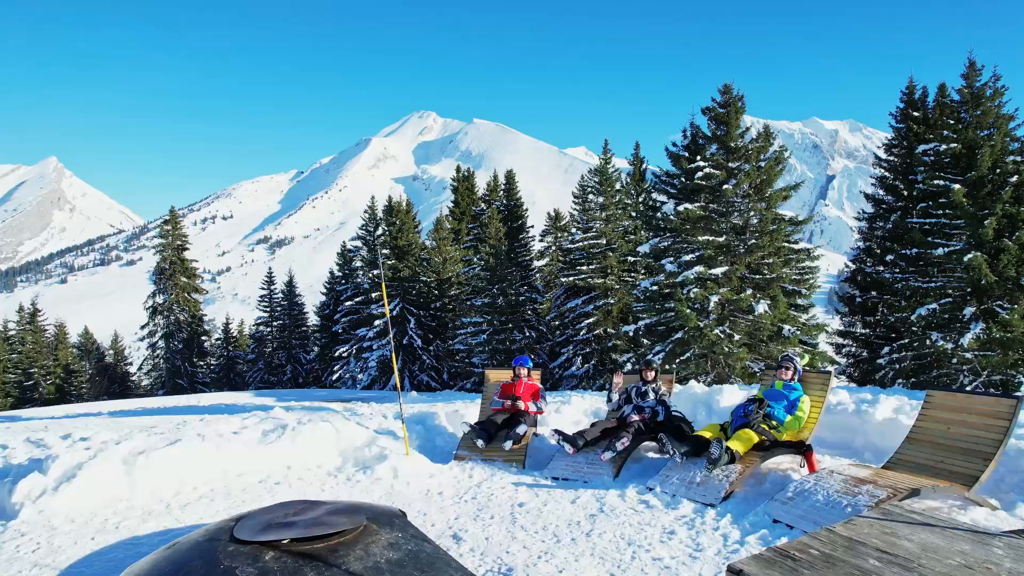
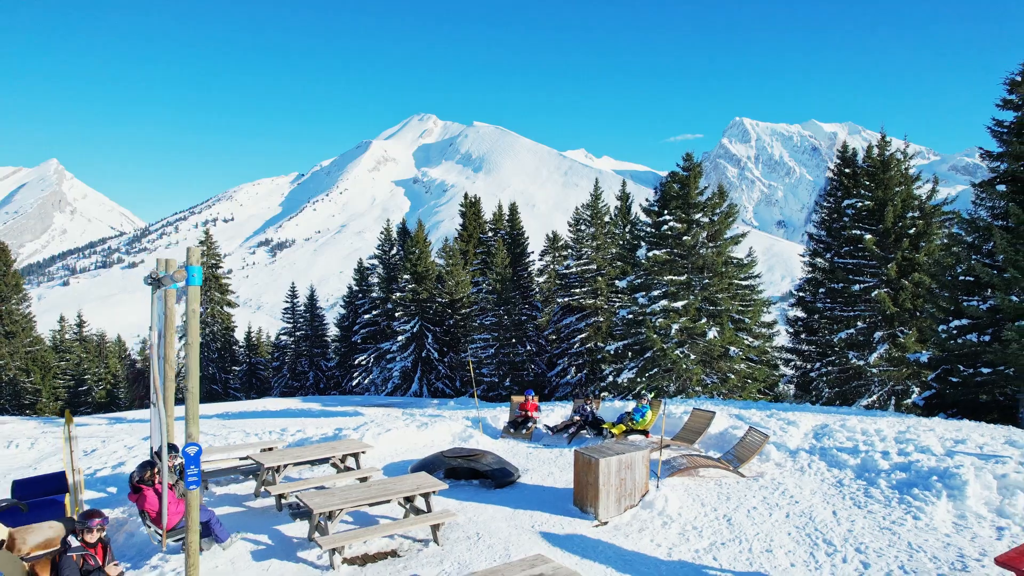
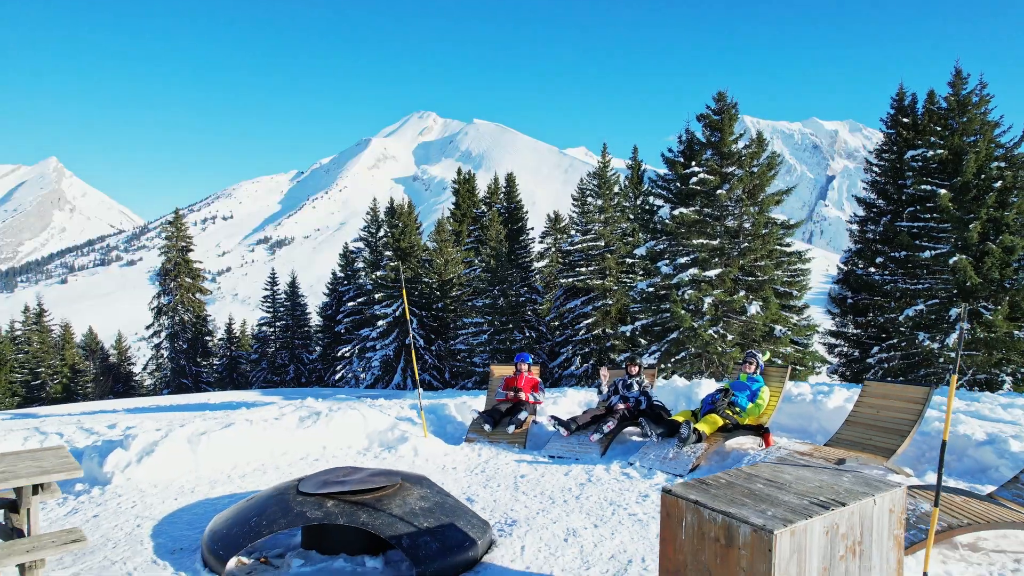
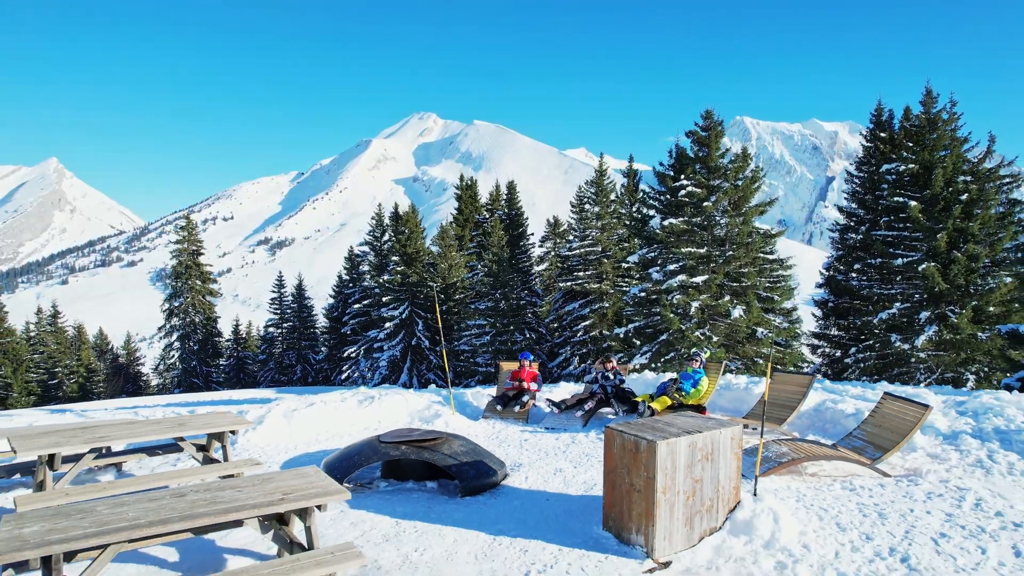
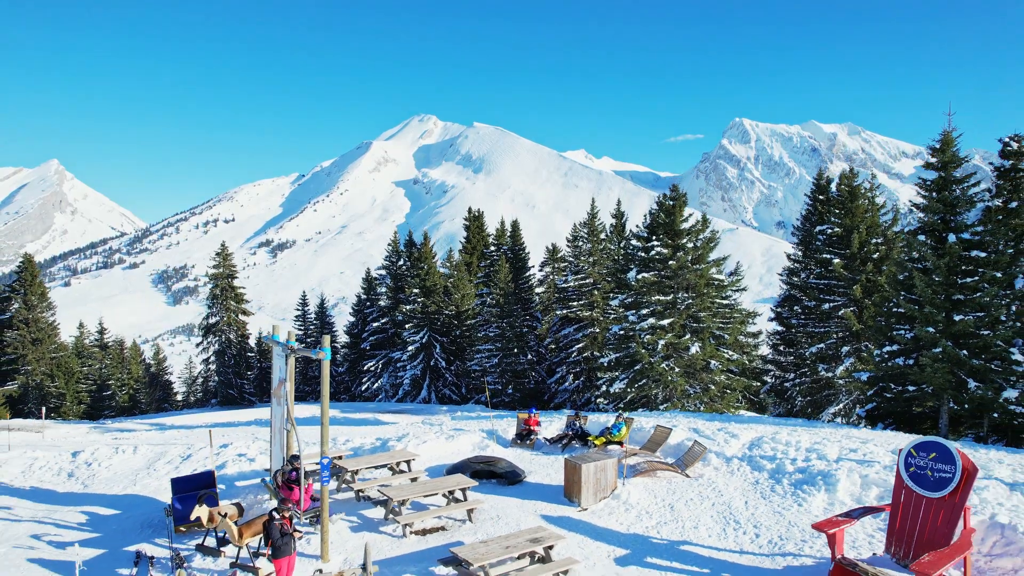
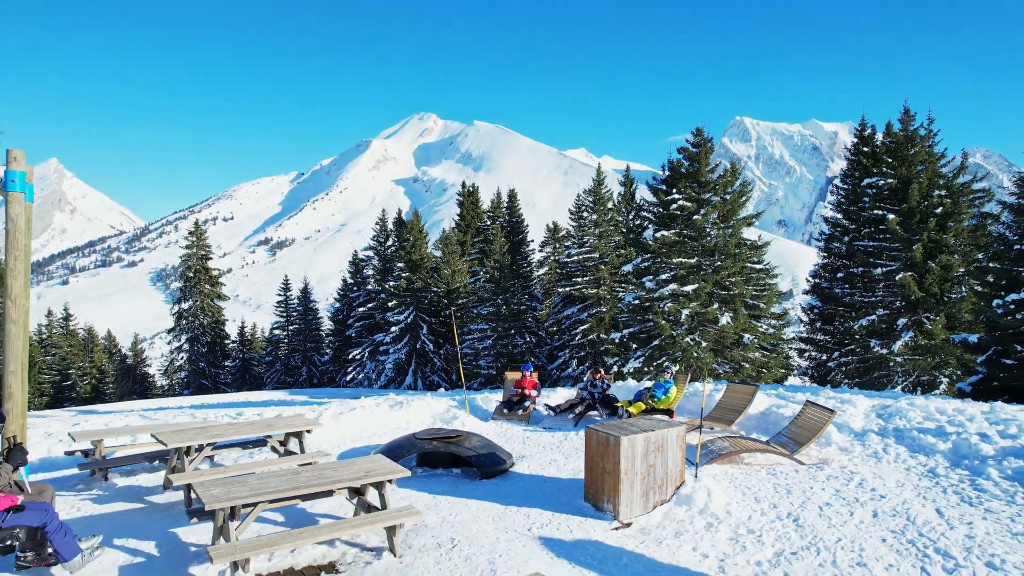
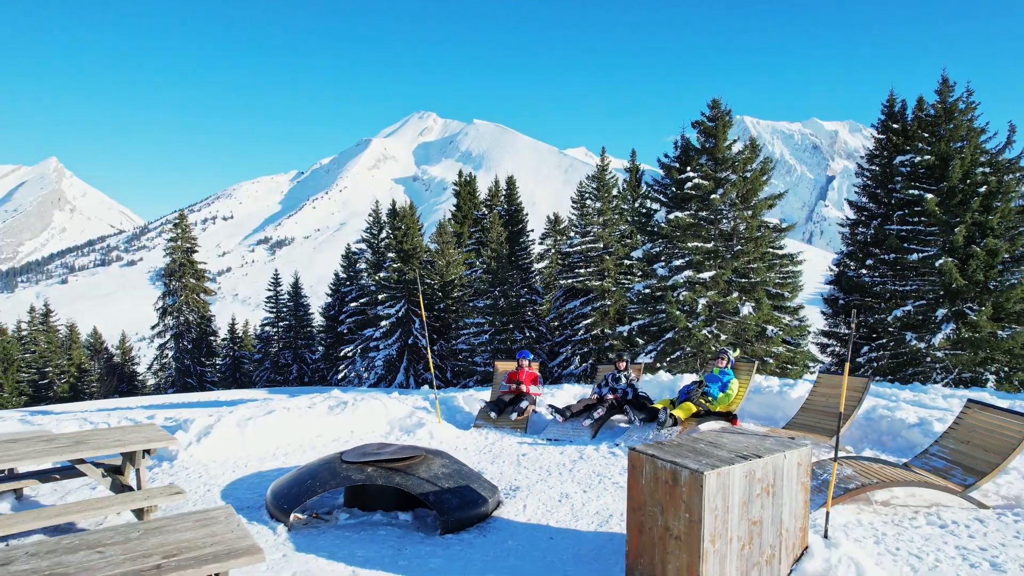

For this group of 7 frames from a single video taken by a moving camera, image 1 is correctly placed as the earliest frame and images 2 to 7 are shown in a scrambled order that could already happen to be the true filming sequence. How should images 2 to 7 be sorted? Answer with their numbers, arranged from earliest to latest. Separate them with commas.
3, 7, 4, 6, 2, 5
